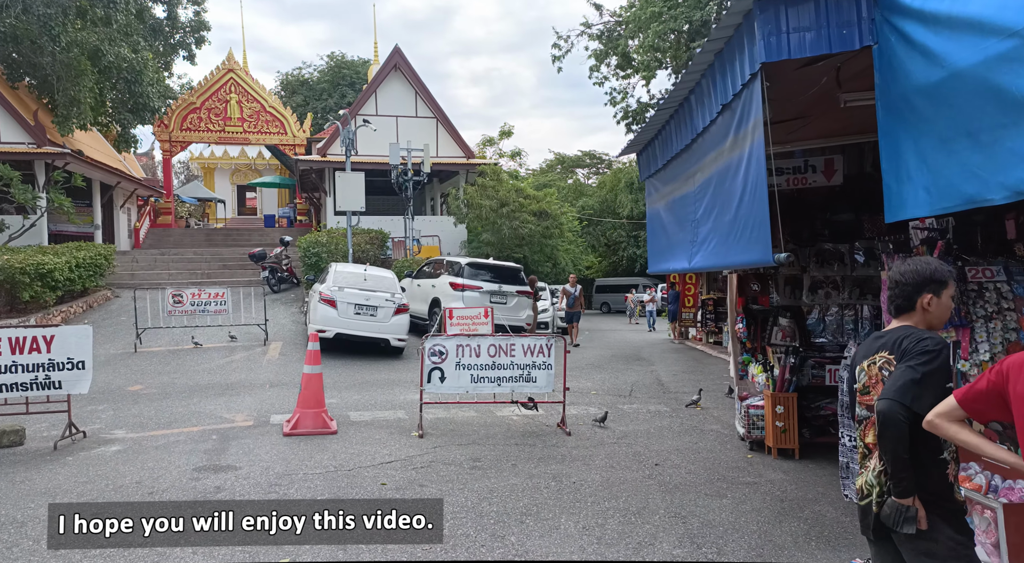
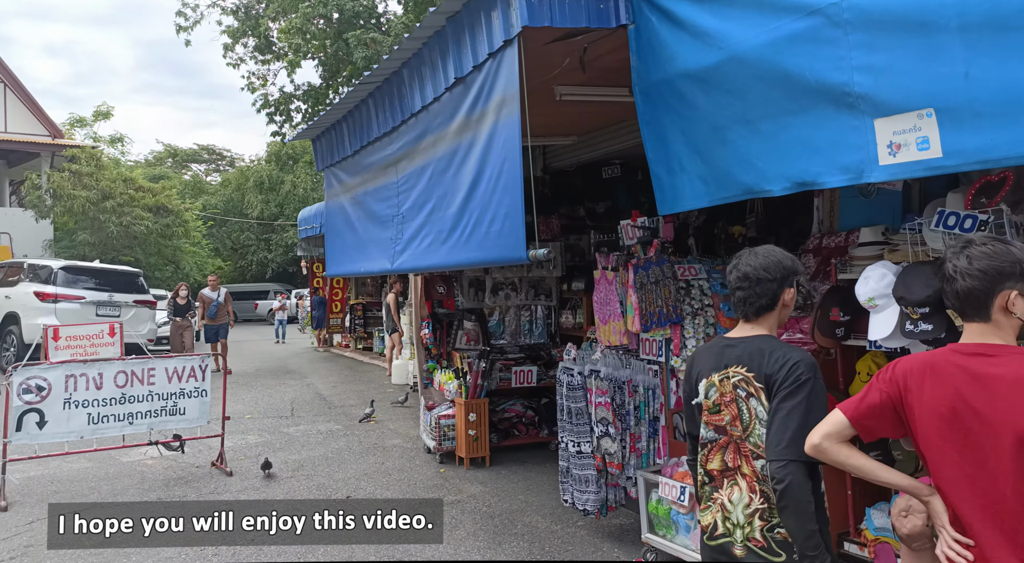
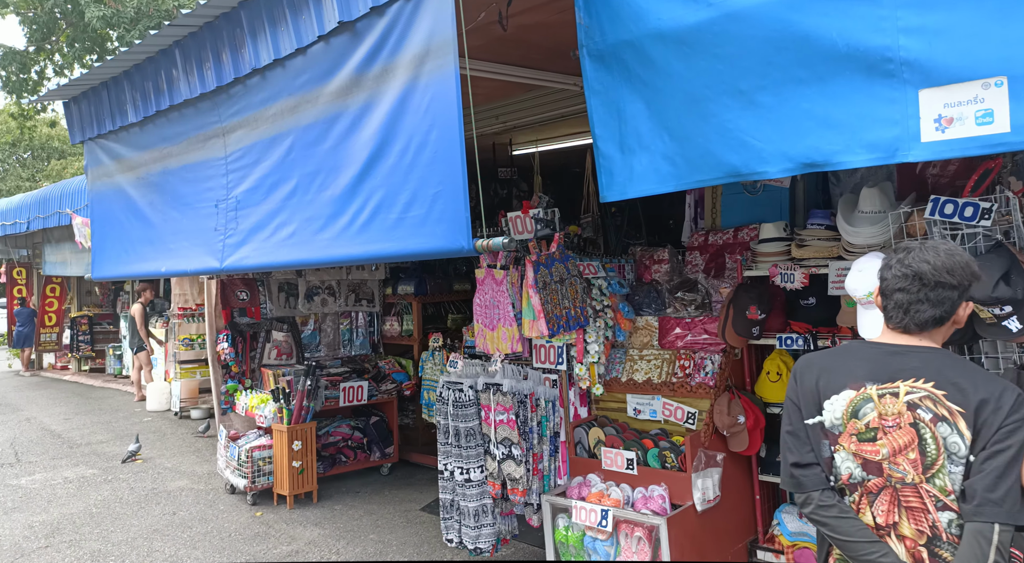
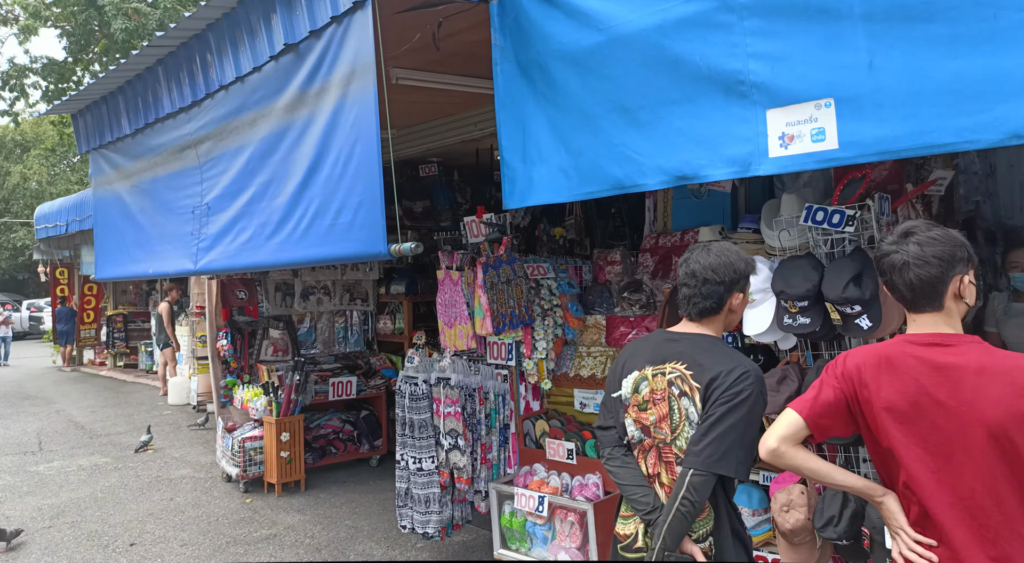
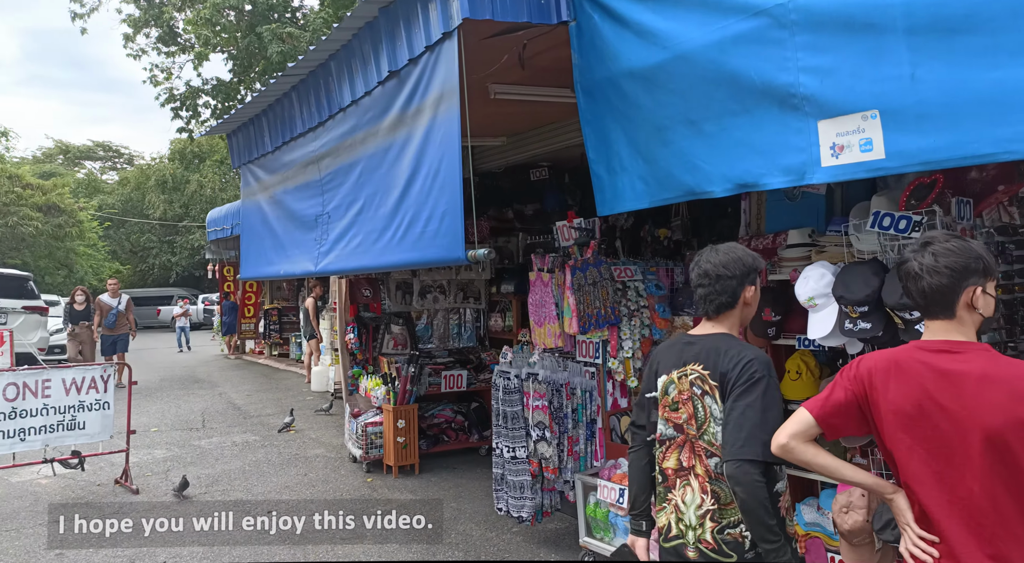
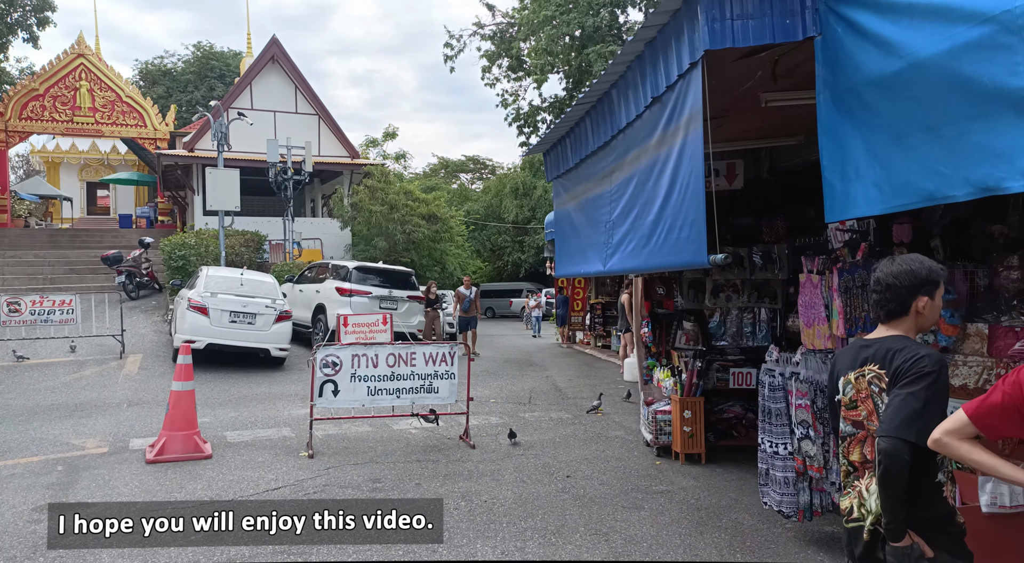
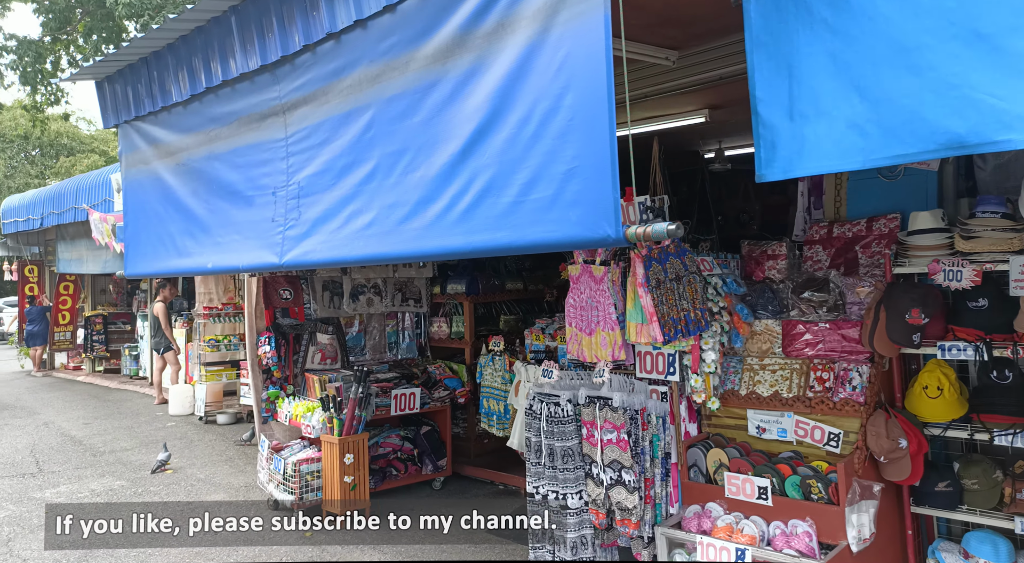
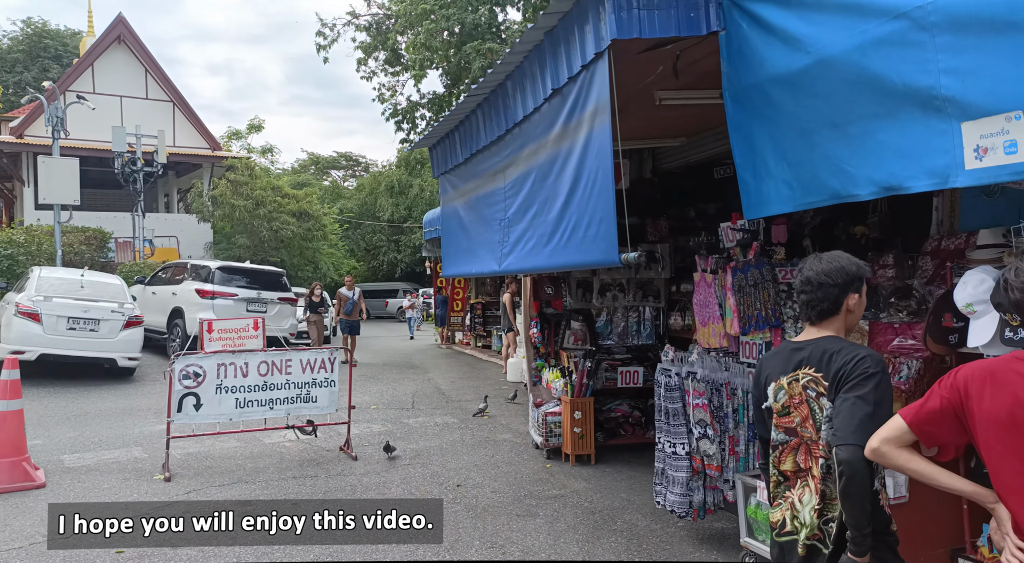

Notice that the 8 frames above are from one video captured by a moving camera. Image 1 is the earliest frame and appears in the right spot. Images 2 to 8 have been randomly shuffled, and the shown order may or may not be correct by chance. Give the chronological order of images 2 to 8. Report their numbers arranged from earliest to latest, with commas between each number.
6, 8, 2, 5, 4, 3, 7
